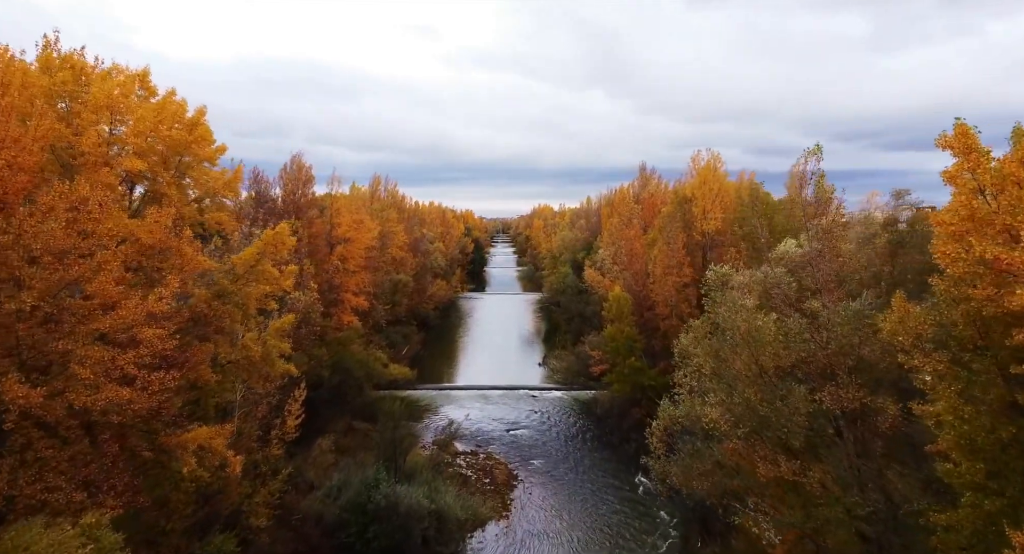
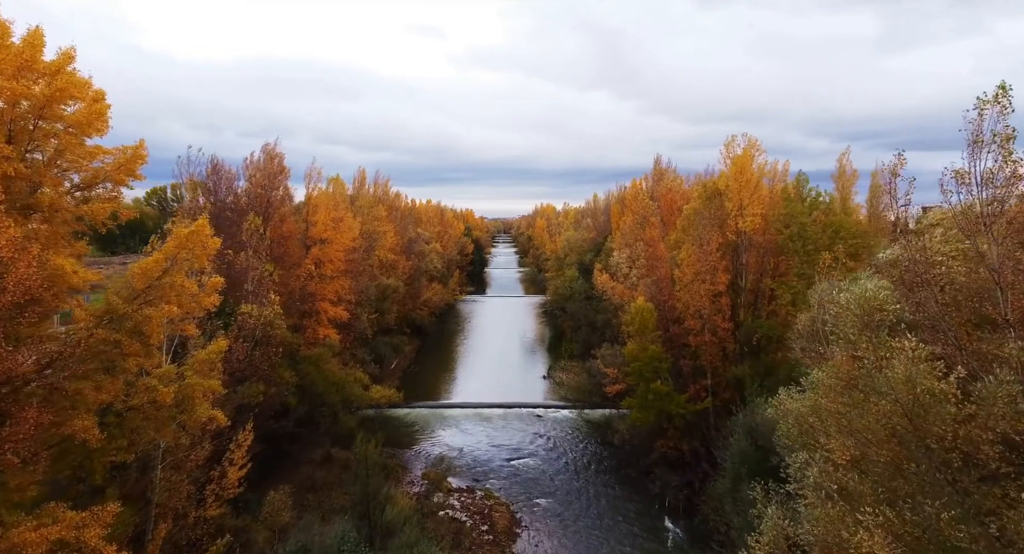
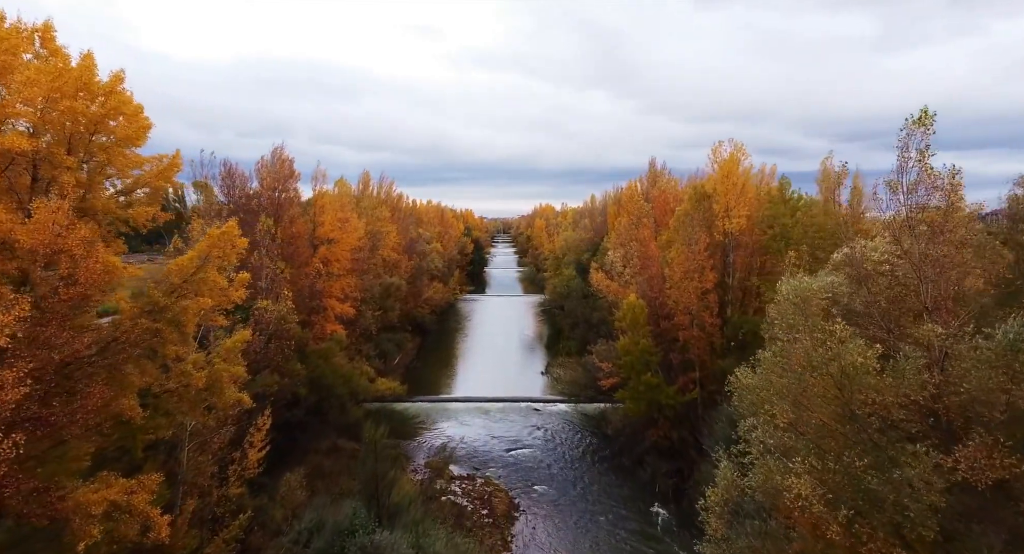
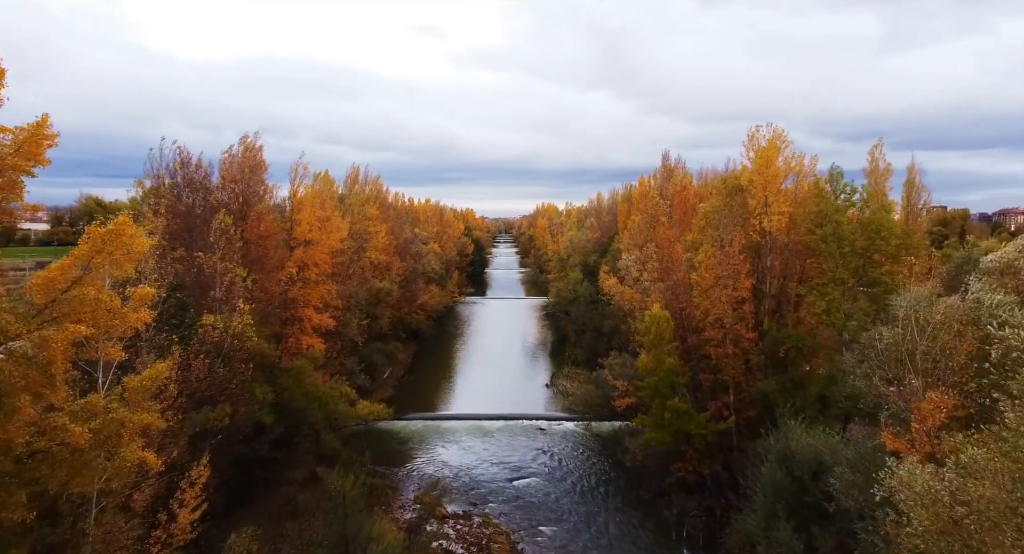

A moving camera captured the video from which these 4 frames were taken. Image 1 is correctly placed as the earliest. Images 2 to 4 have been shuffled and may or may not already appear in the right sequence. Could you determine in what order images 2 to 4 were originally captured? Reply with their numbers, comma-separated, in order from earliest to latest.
3, 2, 4
